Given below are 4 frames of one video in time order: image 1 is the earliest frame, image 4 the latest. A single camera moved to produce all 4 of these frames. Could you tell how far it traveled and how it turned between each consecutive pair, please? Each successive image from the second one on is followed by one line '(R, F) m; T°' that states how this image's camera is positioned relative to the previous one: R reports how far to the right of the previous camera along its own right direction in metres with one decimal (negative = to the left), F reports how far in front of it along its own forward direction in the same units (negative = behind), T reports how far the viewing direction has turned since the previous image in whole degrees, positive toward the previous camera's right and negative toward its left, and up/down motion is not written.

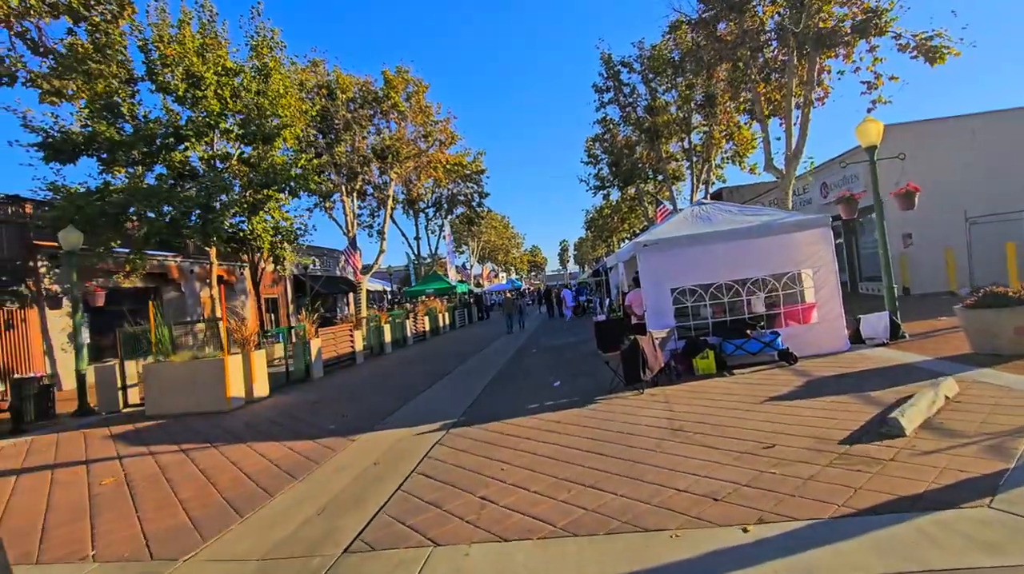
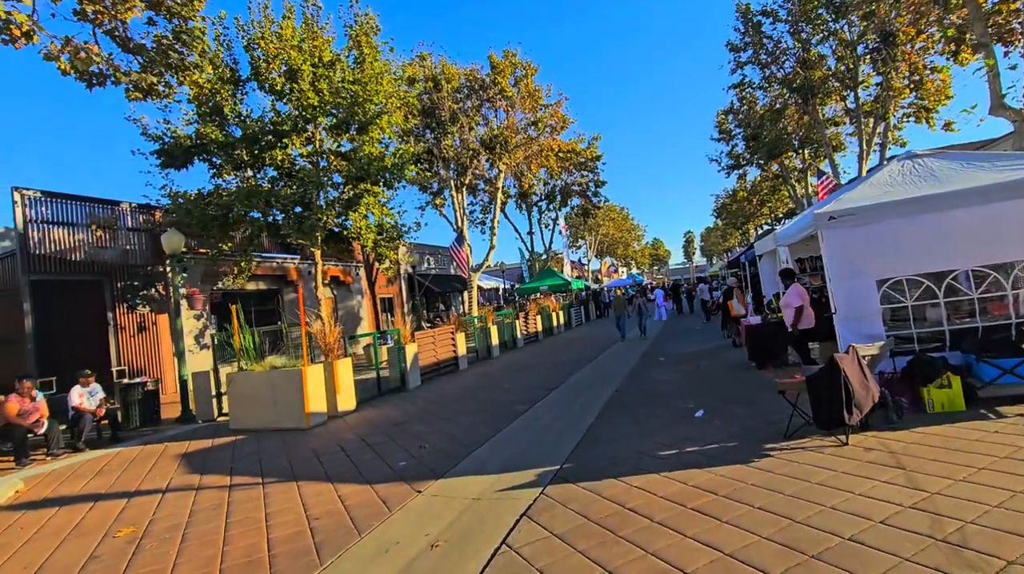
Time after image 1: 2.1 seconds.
(0.0, +2.2) m; -13°
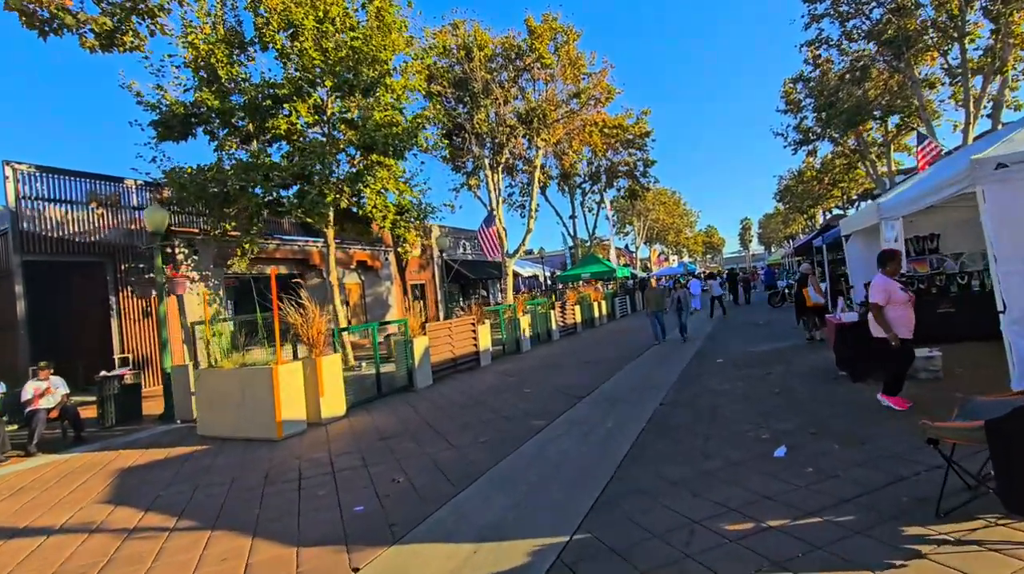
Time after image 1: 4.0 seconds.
(+0.4, +1.9) m; -5°
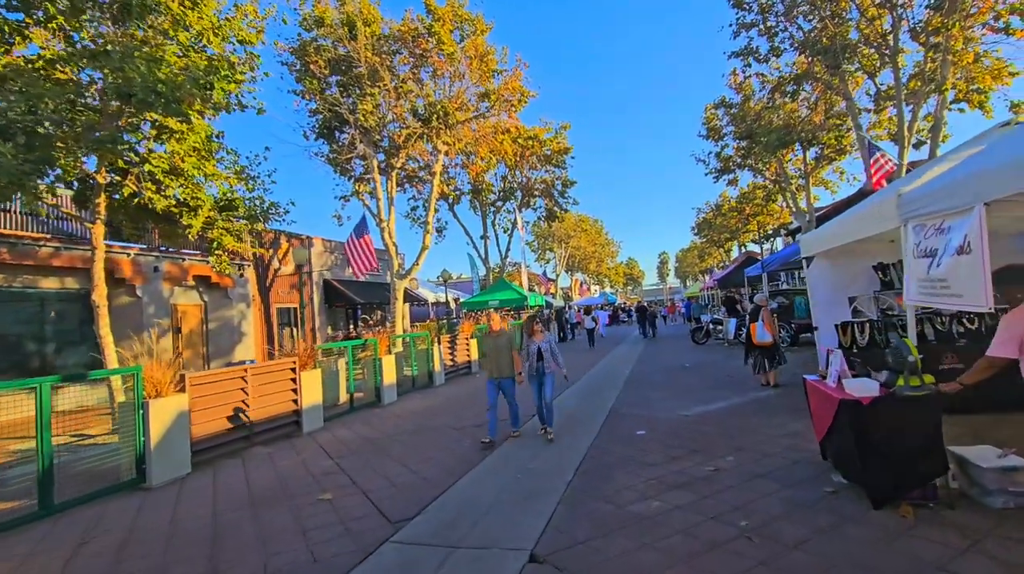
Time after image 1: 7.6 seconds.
(+1.4, +3.6) m; +8°
